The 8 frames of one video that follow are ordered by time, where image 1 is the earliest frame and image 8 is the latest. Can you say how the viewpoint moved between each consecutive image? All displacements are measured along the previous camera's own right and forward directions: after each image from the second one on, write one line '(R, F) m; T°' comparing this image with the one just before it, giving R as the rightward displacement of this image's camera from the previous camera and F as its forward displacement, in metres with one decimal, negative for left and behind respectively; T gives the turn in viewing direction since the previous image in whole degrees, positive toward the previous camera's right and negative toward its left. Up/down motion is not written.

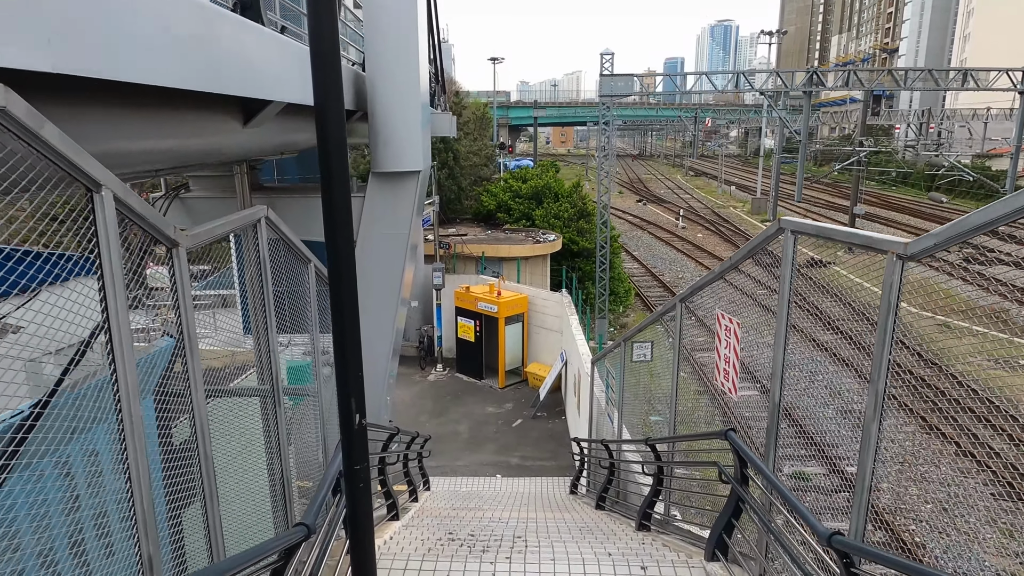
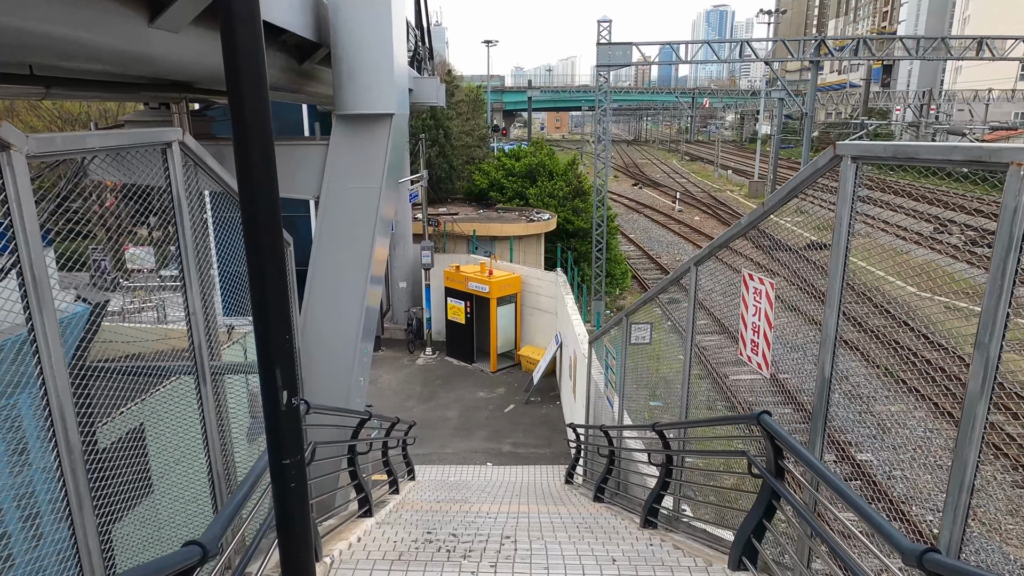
(0.0, +0.7) m; 0°
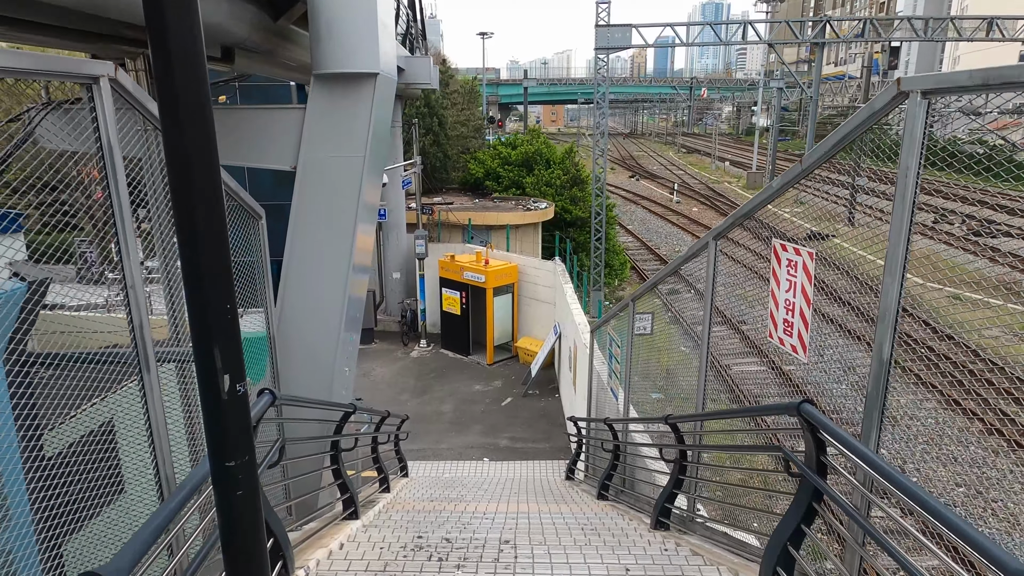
(0.0, +0.4) m; 0°
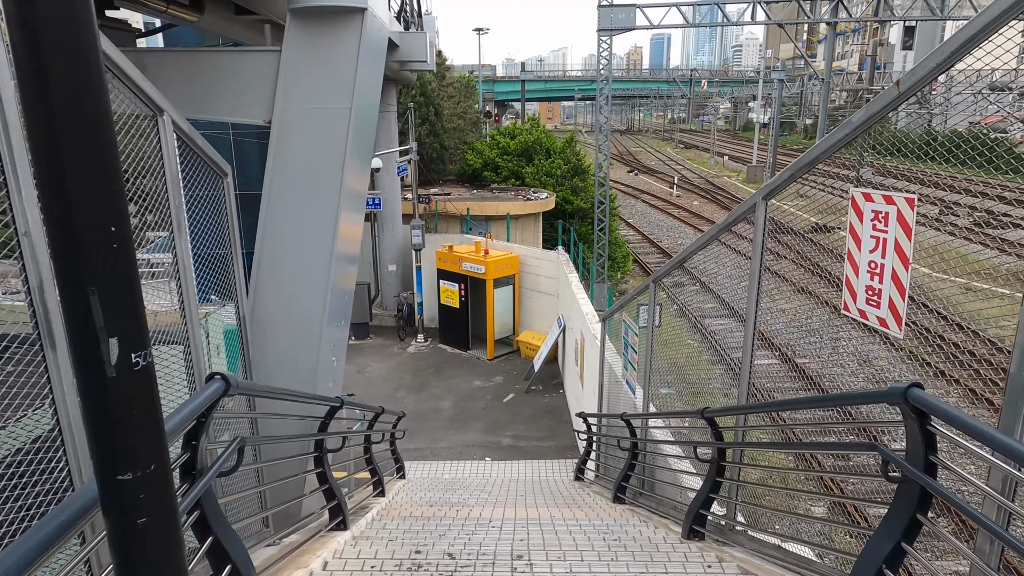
(-0.1, +0.5) m; 0°
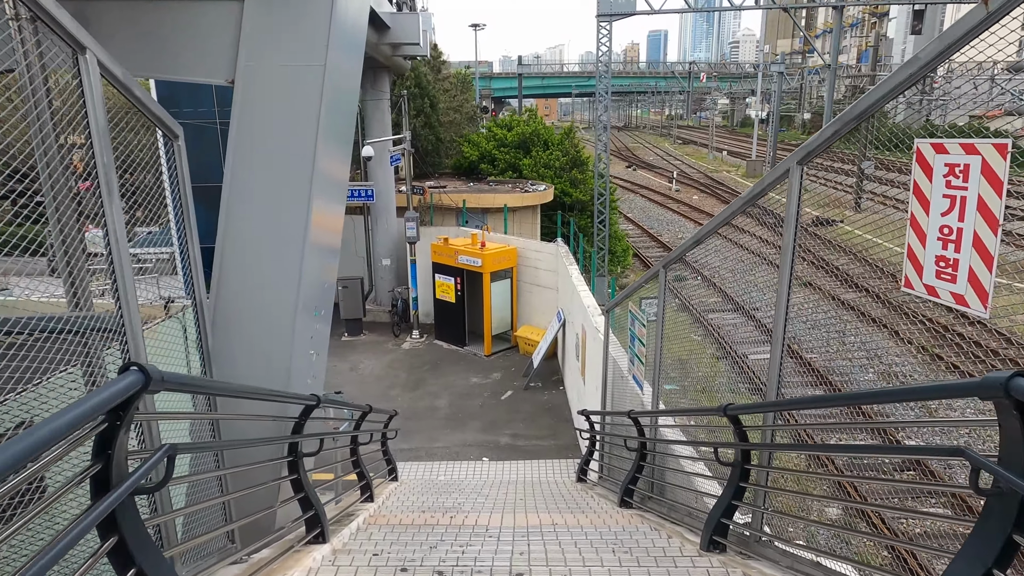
(0.0, +0.4) m; 0°
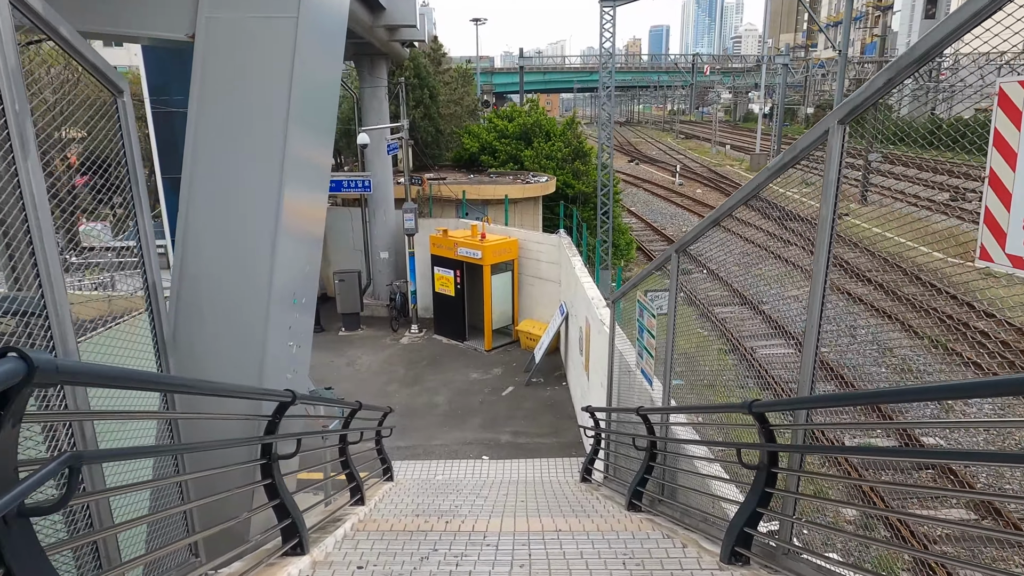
(0.0, +0.3) m; 0°
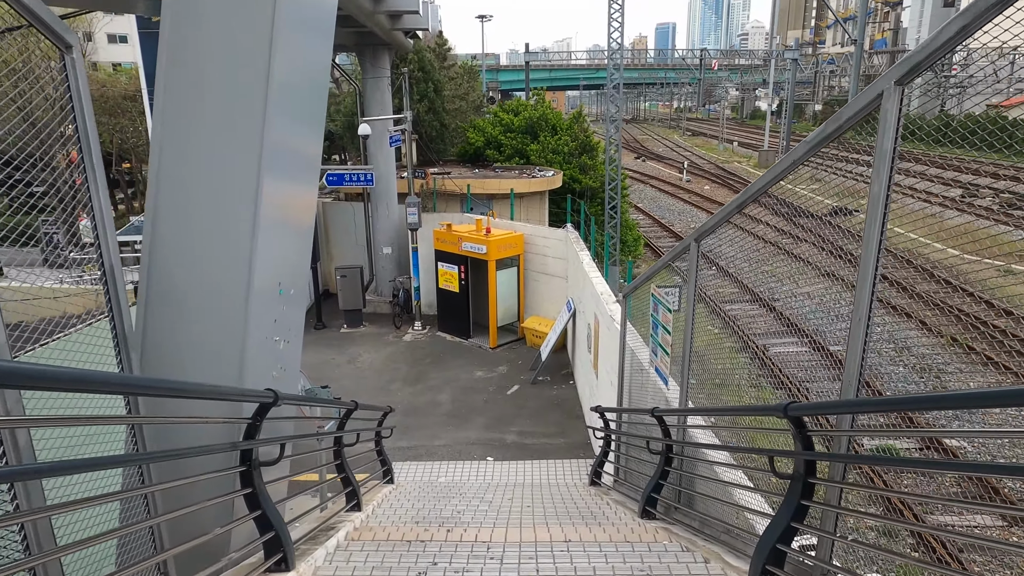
(0.0, +0.3) m; 0°
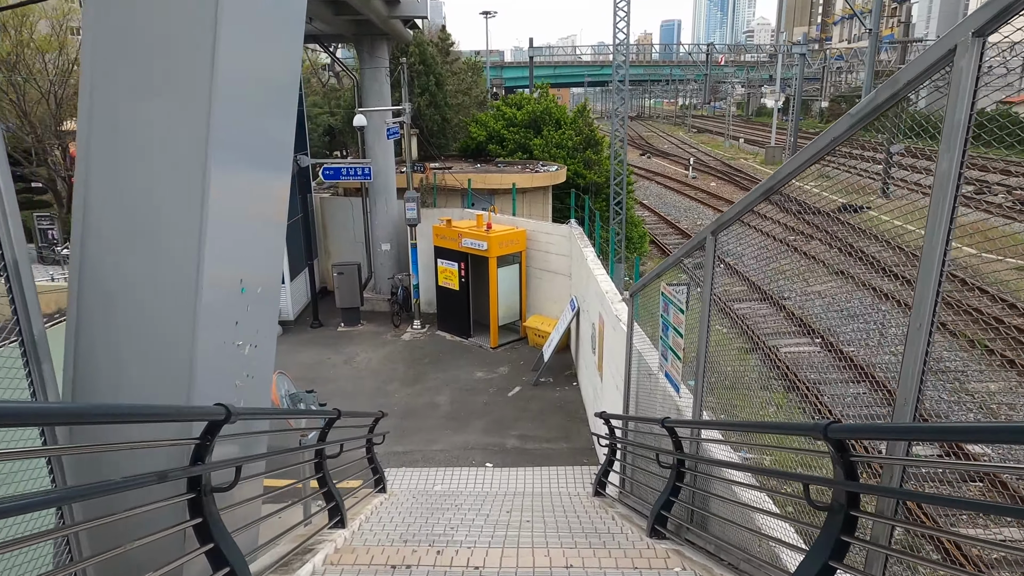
(0.0, +0.4) m; 0°
